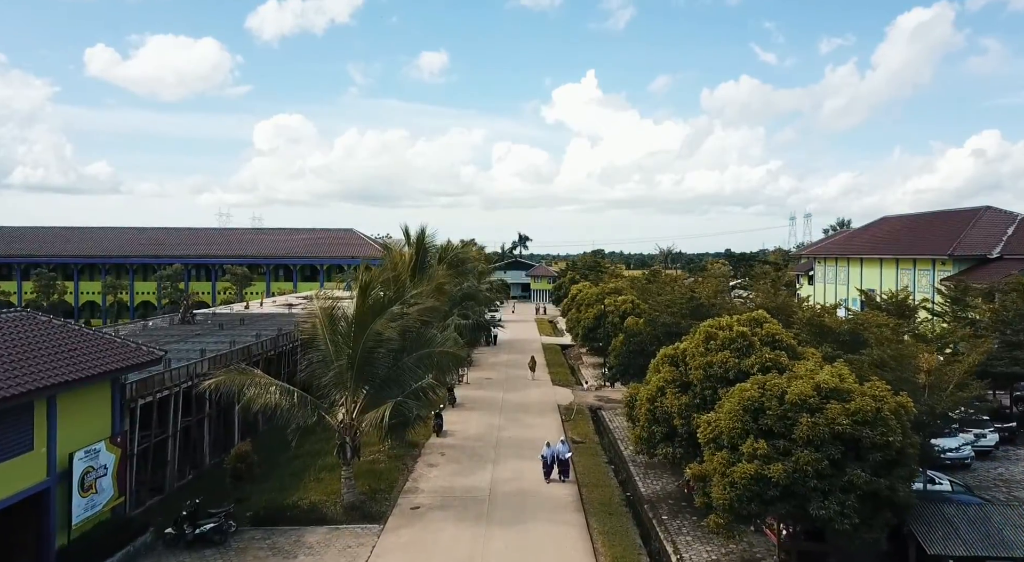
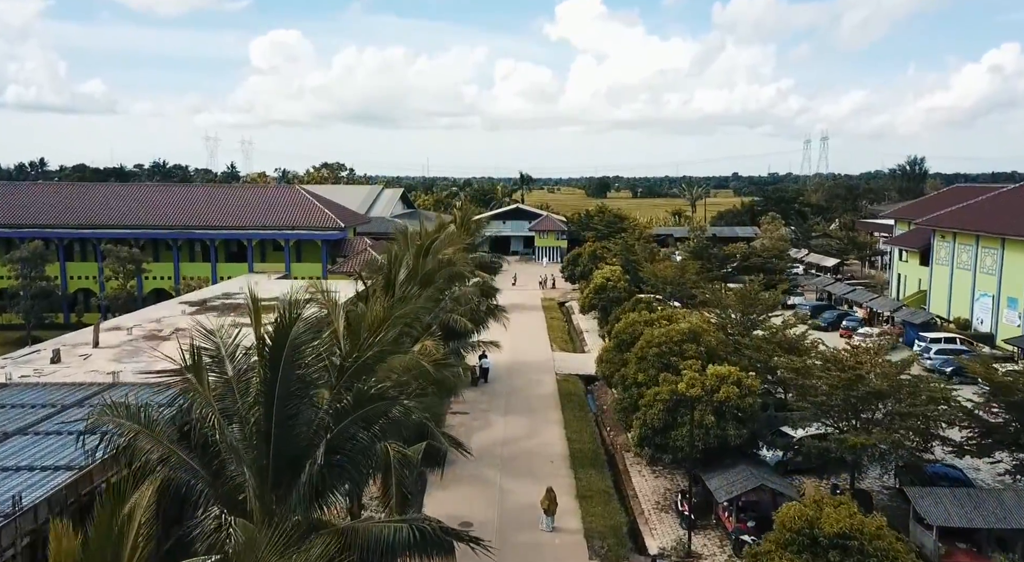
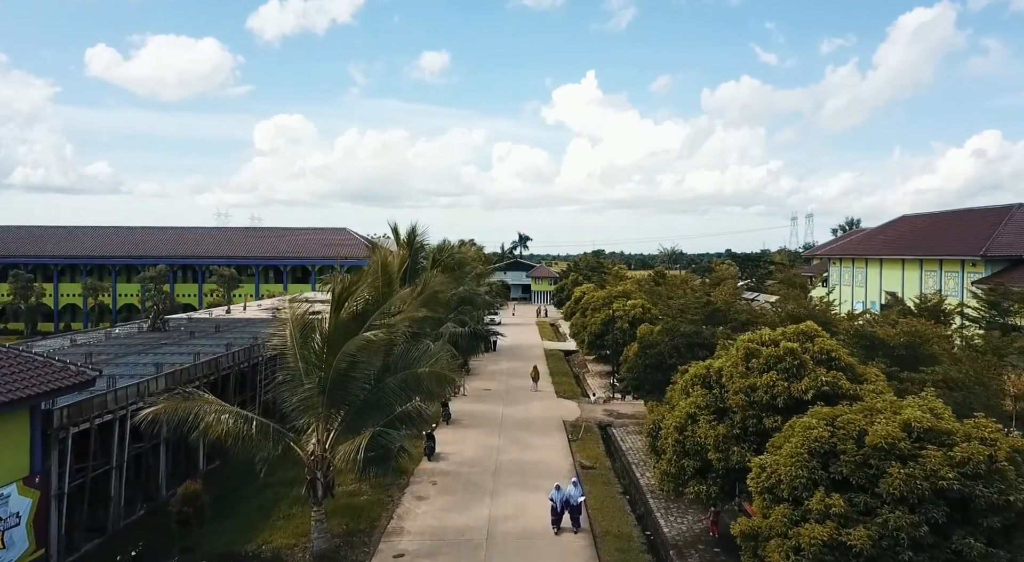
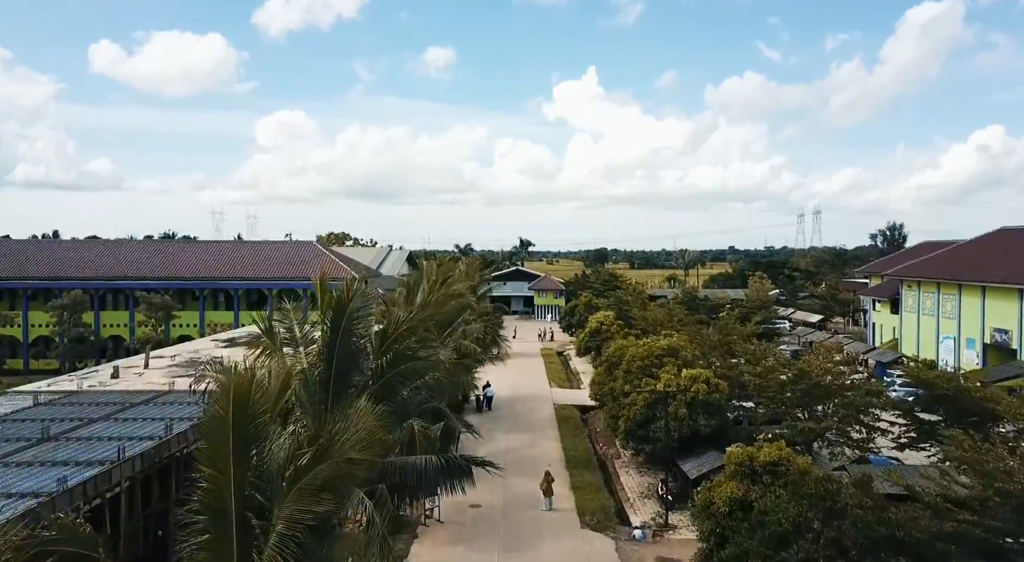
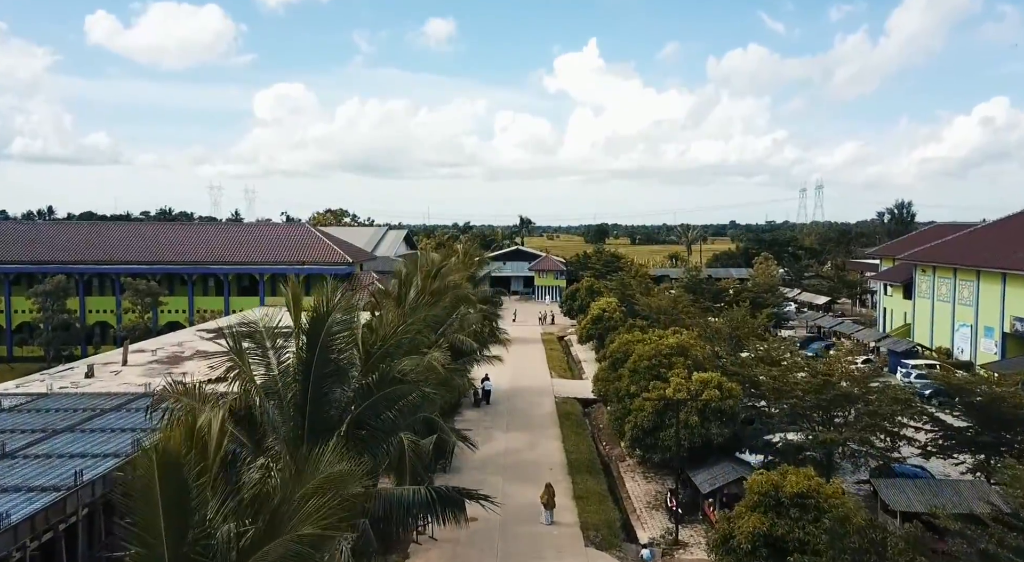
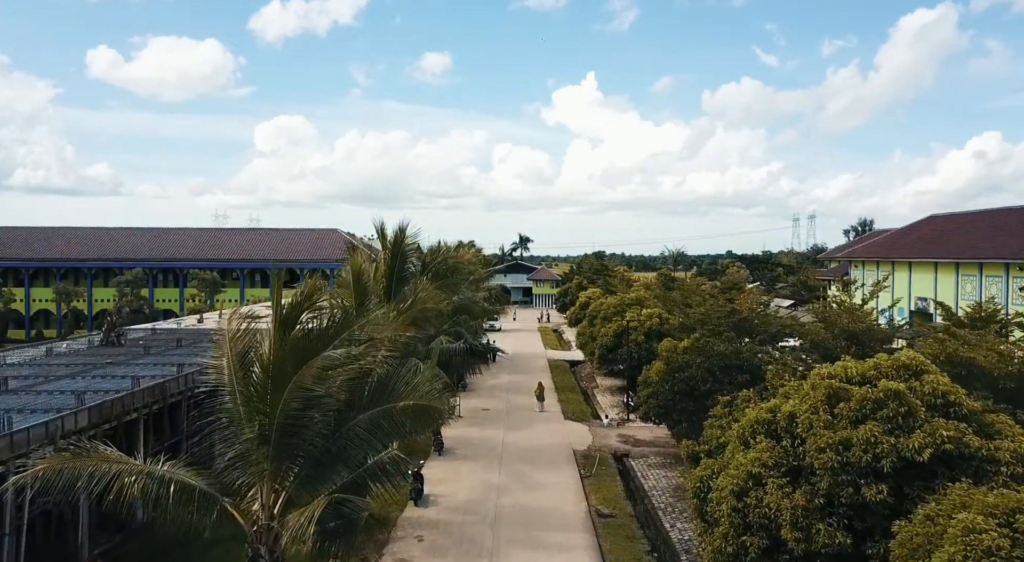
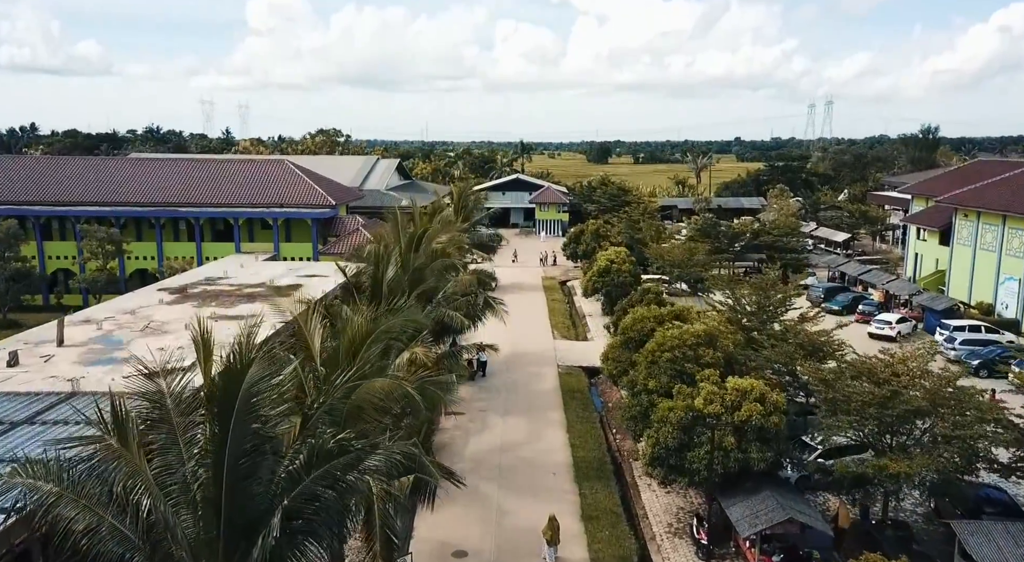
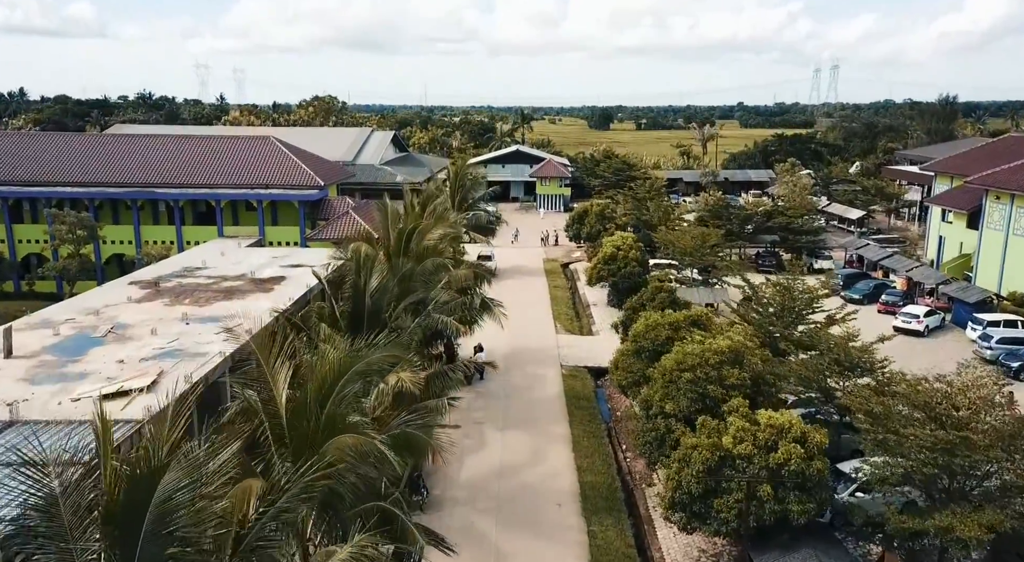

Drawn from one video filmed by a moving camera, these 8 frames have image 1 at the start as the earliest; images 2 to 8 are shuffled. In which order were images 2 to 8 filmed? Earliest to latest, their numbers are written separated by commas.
3, 6, 4, 5, 2, 7, 8
